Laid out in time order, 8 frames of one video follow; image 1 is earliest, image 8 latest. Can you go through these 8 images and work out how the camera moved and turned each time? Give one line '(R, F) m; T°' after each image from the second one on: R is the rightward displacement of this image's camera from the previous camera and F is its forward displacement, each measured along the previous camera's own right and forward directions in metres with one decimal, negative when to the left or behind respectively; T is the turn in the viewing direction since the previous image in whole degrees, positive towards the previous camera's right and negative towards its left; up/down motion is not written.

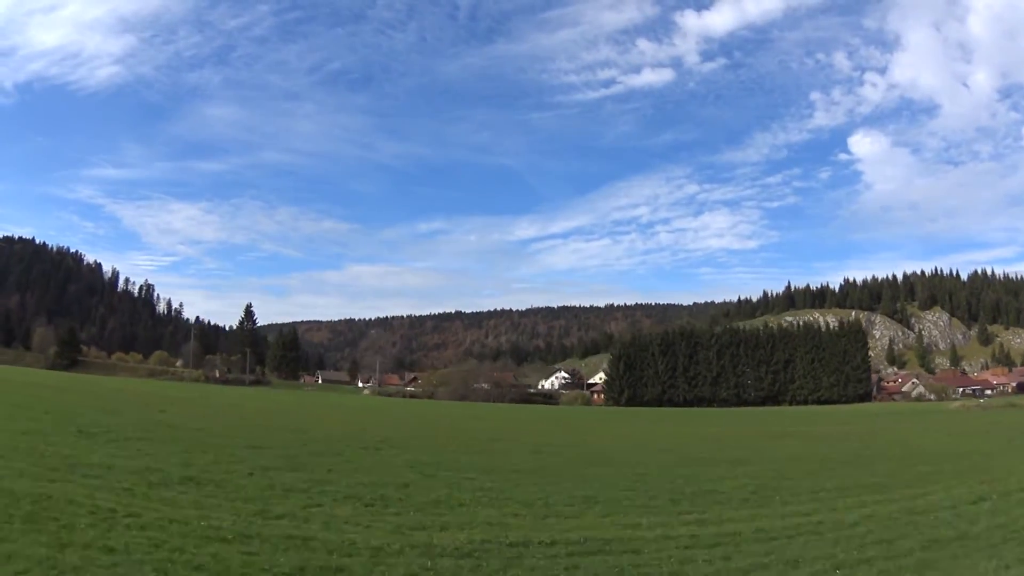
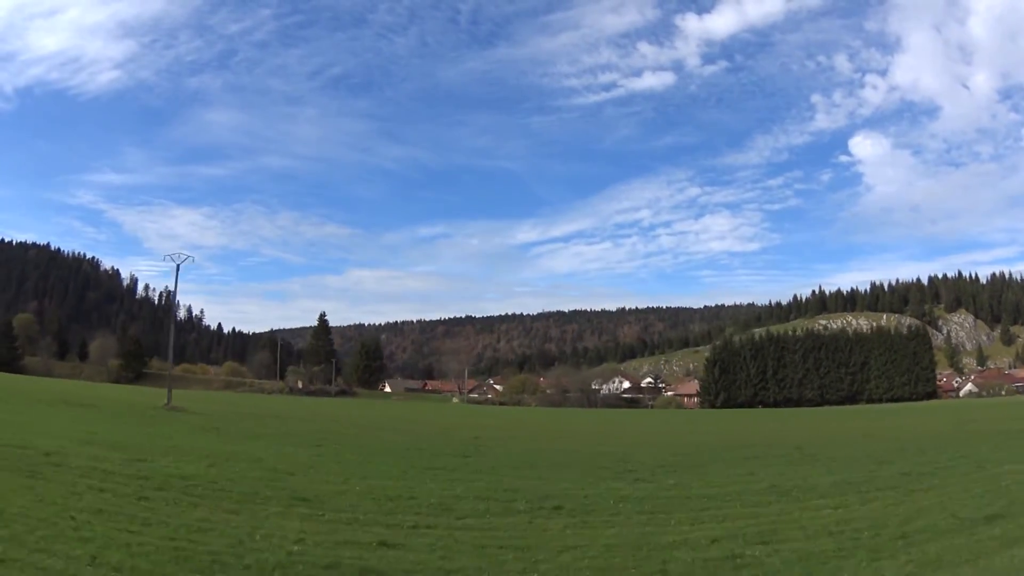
(-9.8, +5.1) m; 0°
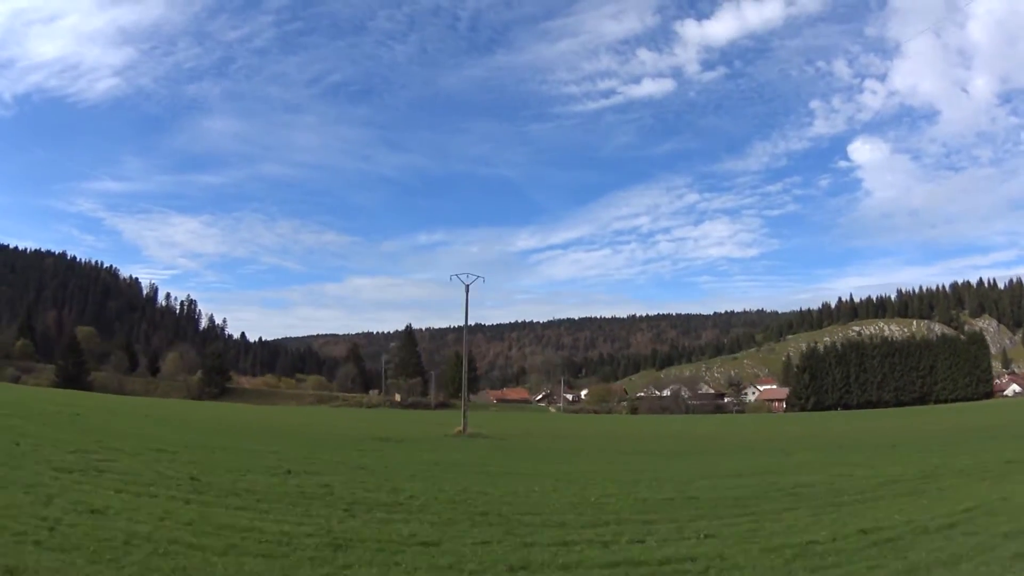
(-10.0, +4.1) m; +1°
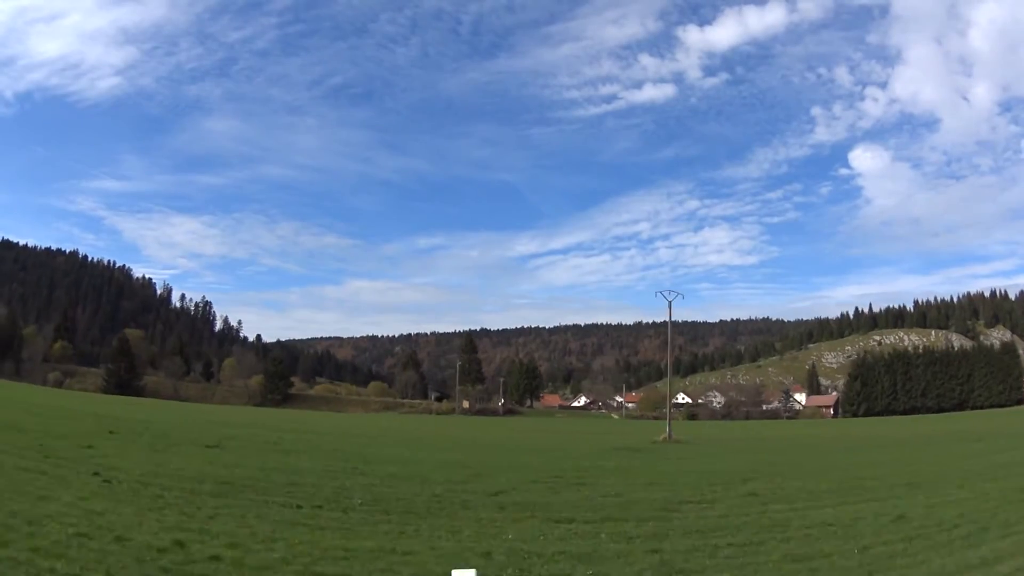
(-6.4, +2.0) m; 0°
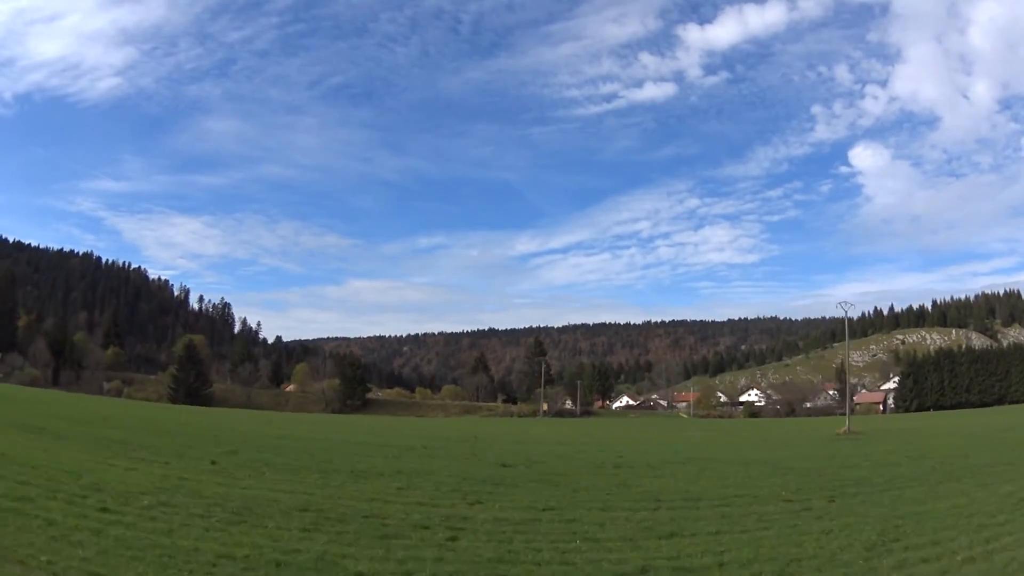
(-6.9, +1.7) m; 0°
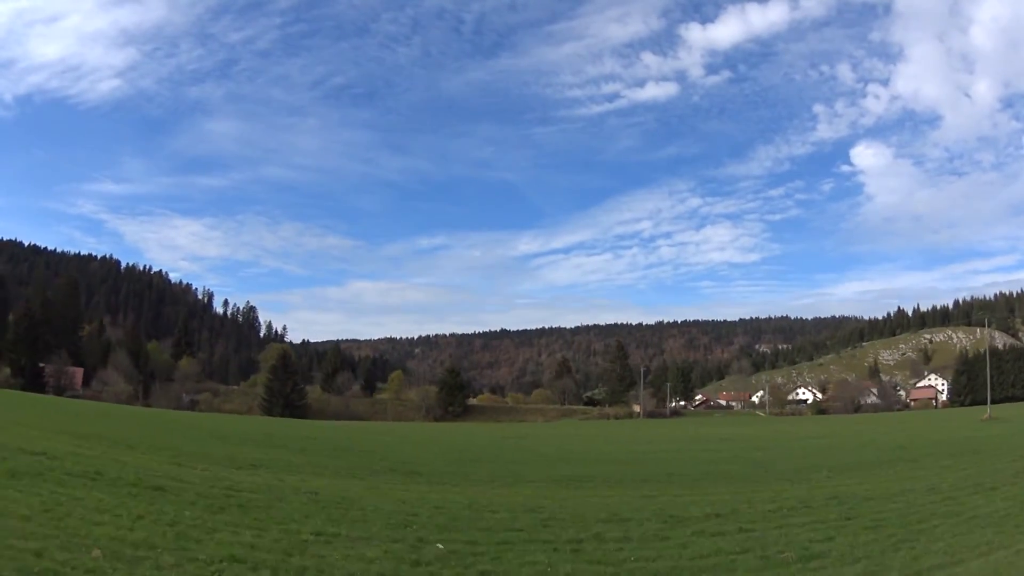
(-8.2, +1.7) m; 0°
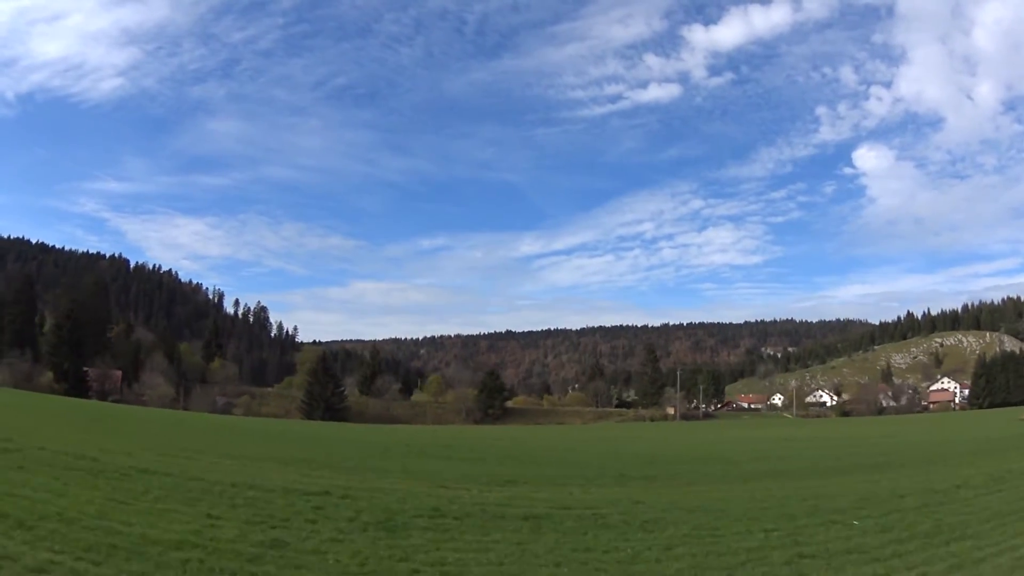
(-3.1, +0.6) m; 0°
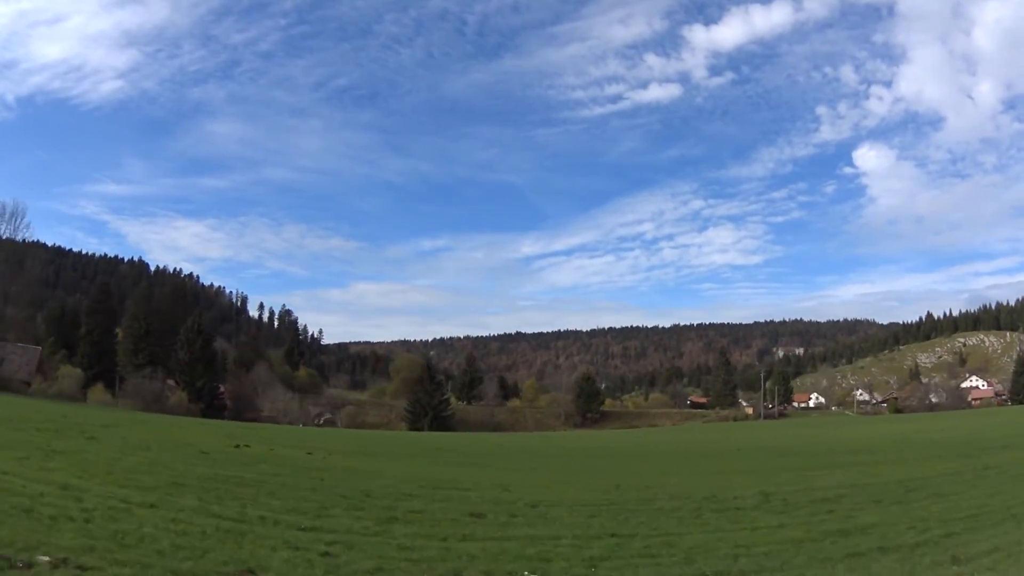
(-7.5, +0.8) m; 0°
